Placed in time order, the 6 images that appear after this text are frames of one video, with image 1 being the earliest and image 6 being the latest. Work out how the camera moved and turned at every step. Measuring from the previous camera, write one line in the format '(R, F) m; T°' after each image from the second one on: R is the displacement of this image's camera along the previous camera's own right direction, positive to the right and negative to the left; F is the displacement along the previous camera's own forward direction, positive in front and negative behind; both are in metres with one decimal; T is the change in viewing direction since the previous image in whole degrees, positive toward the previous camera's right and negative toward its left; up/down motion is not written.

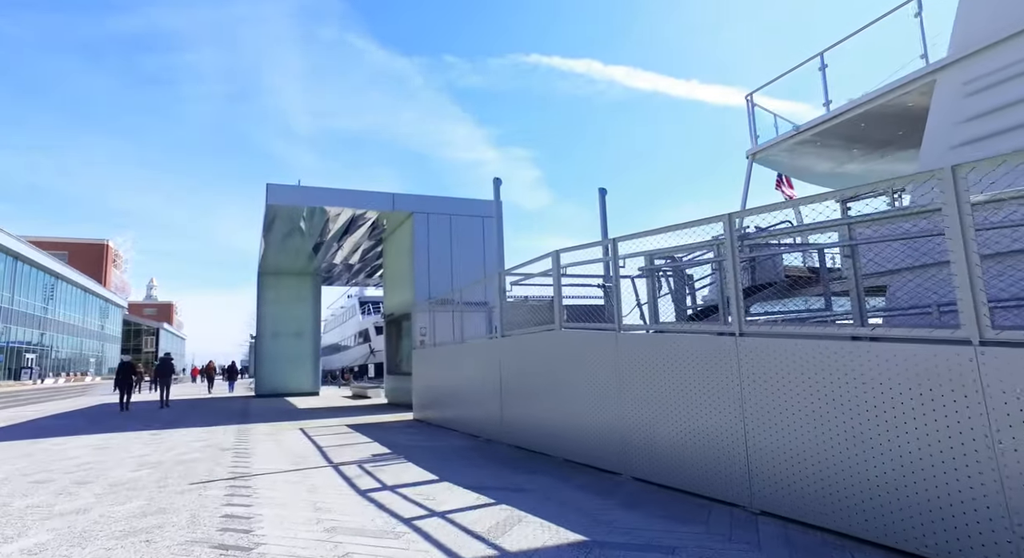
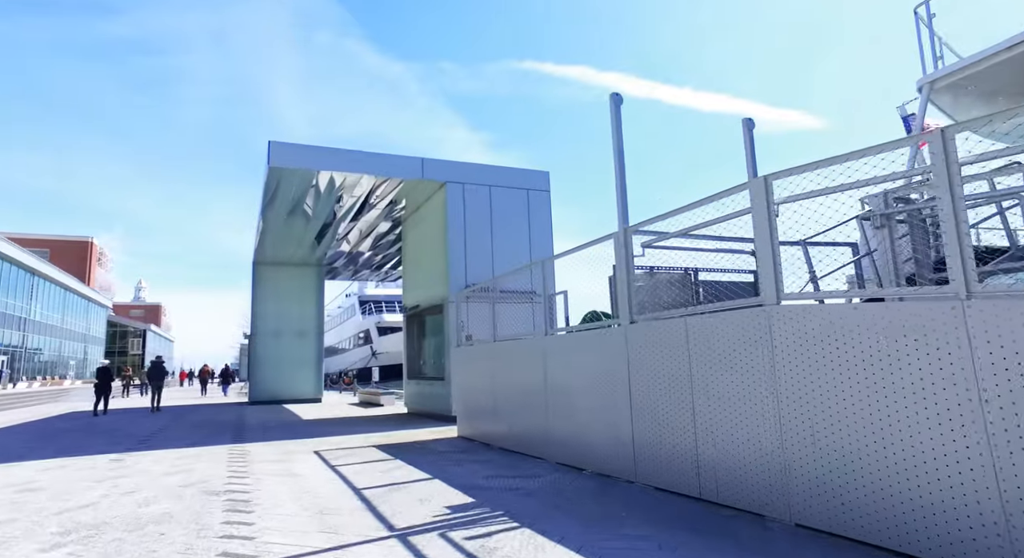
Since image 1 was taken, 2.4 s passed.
(-1.4, +3.0) m; +1°
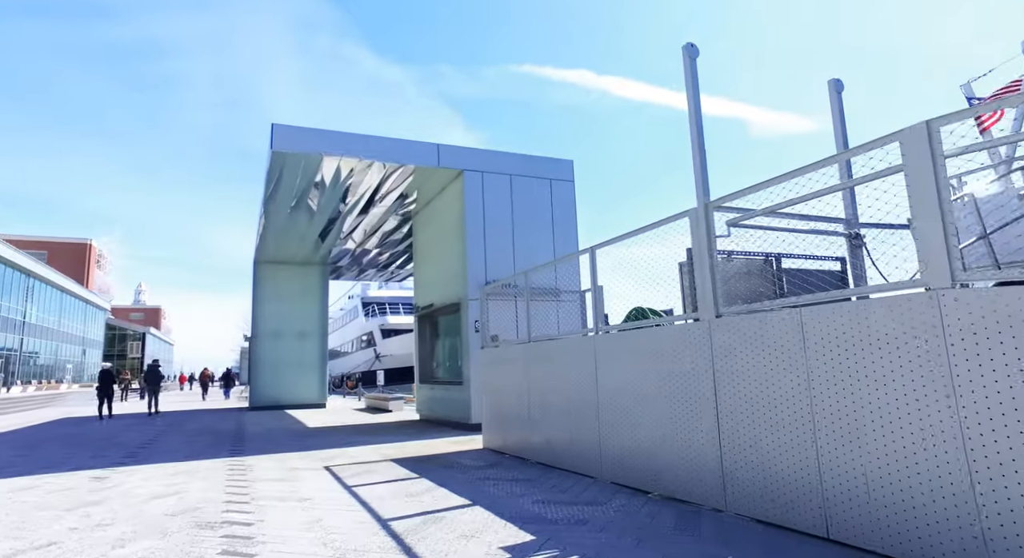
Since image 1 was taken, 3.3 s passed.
(-0.5, +1.1) m; 0°
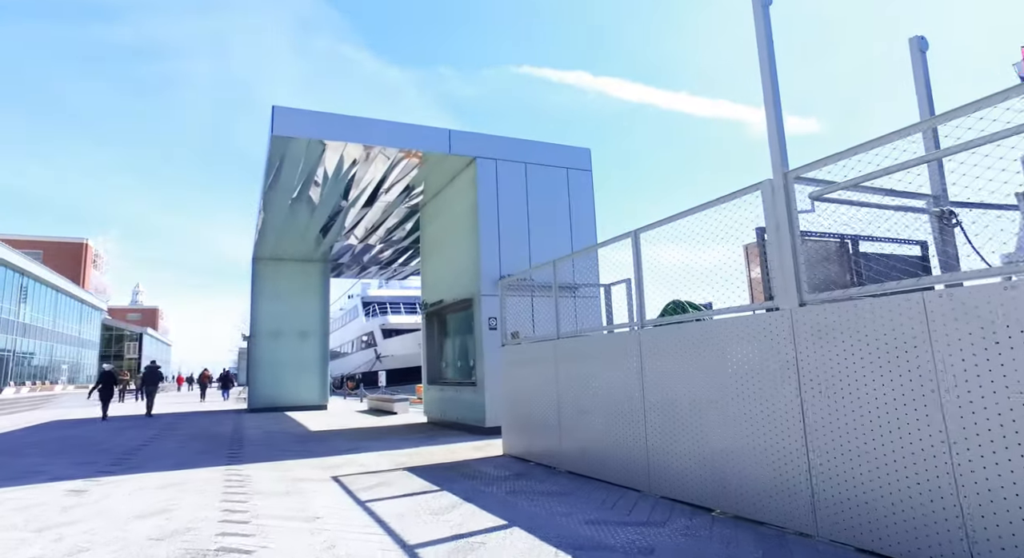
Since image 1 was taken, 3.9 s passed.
(-0.3, +0.8) m; 0°
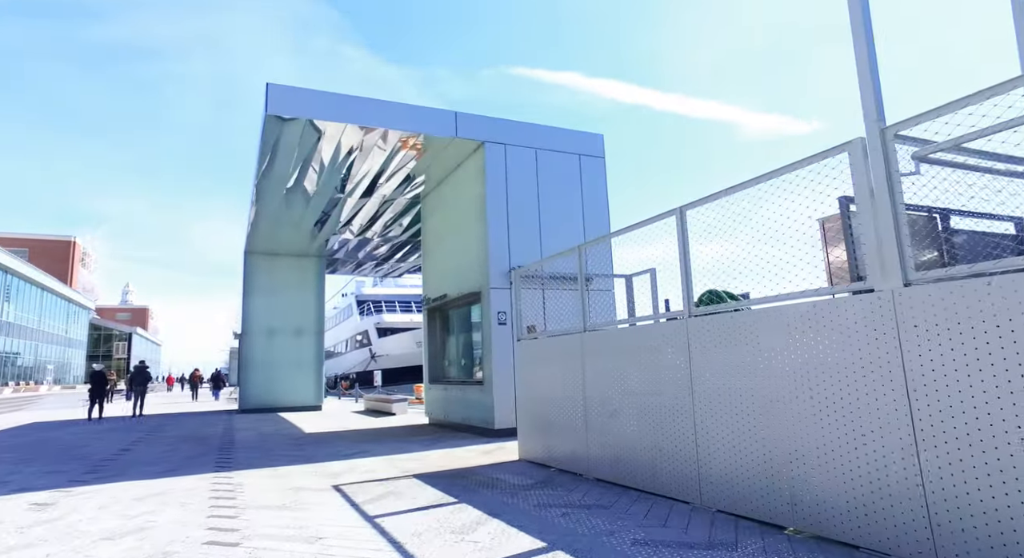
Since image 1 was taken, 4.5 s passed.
(-0.3, +0.7) m; +1°
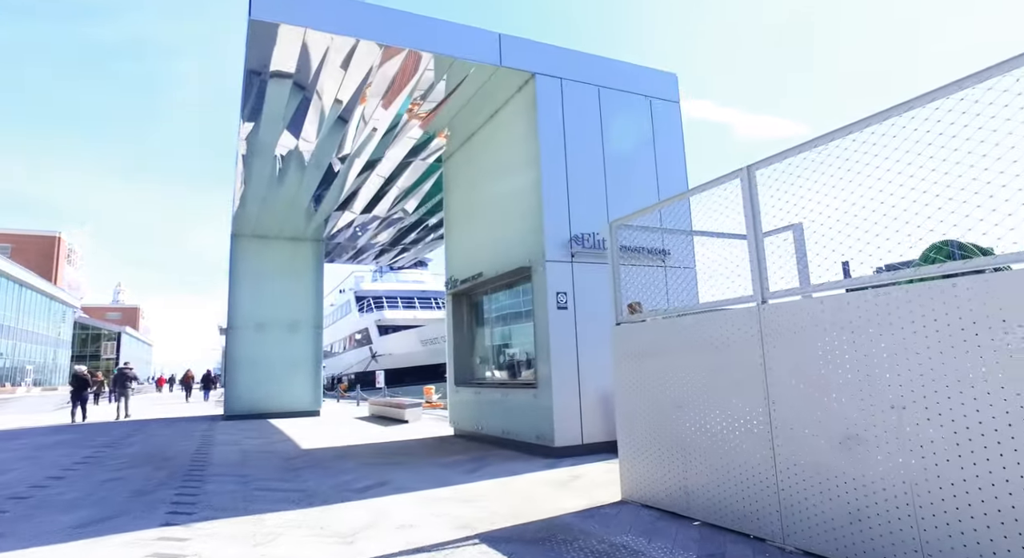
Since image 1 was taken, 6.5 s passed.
(-0.9, +2.6) m; 0°
